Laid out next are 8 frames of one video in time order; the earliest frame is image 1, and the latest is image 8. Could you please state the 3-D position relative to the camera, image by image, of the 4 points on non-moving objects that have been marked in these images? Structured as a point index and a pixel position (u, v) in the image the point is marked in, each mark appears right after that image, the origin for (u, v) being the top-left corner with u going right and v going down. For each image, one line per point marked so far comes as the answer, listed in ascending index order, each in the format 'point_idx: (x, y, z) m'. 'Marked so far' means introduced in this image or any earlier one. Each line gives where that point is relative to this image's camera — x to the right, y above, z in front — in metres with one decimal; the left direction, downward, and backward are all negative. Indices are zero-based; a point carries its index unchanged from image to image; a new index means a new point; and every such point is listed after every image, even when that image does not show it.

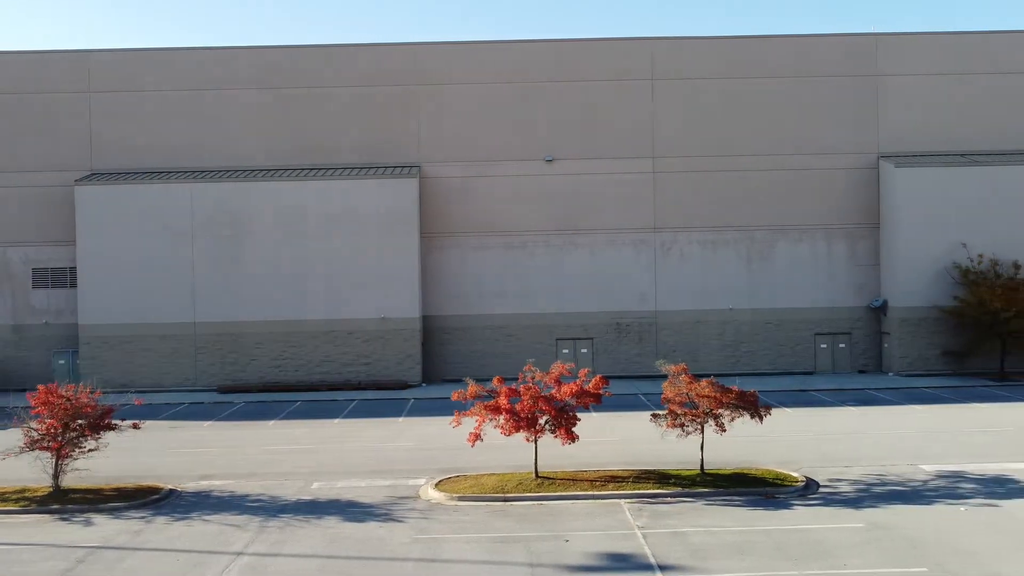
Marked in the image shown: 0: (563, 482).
0: (+1.1, -4.3, +18.2) m
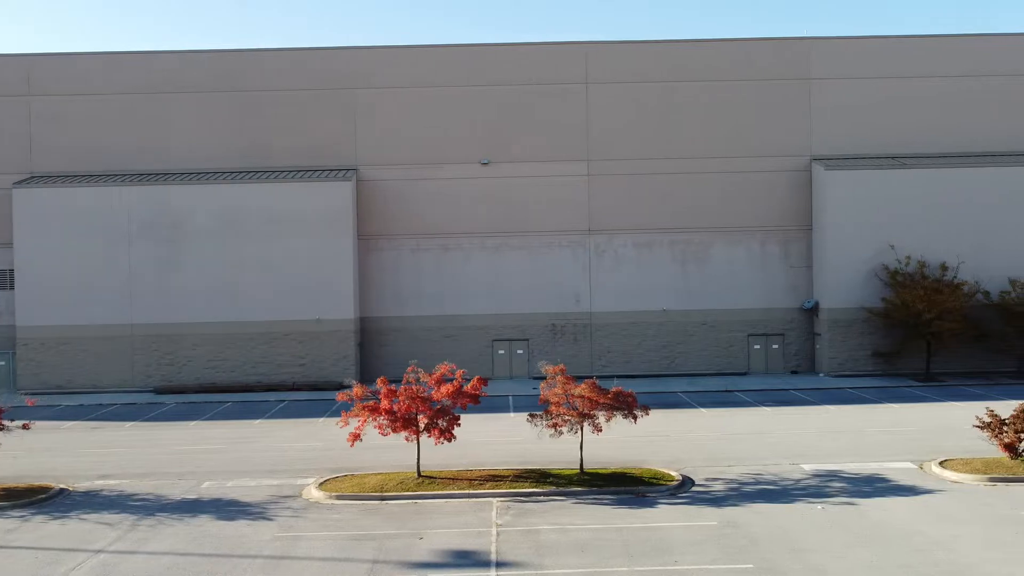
0: (-1.6, -4.4, +18.6) m
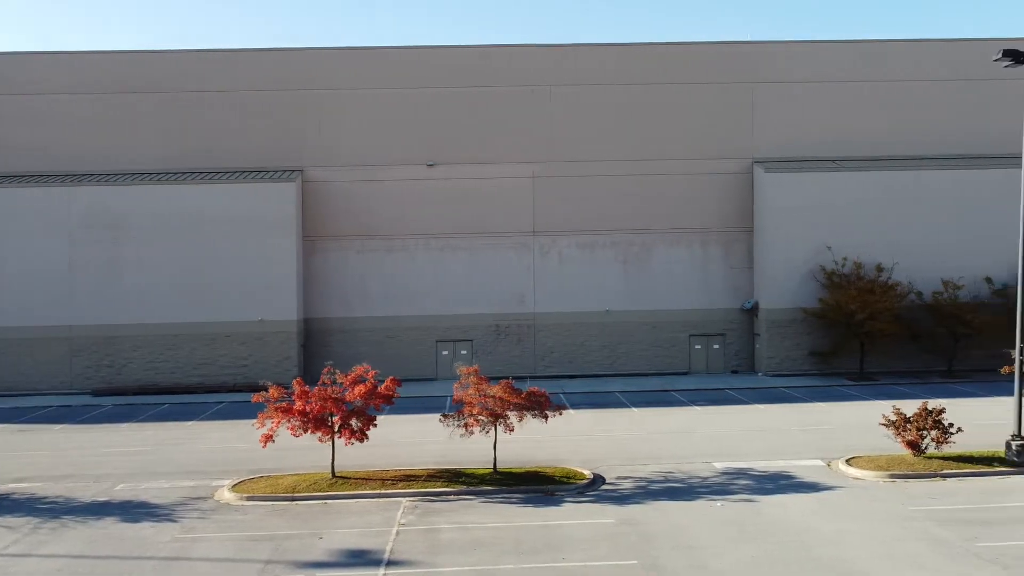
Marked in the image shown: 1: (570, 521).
0: (-3.6, -4.5, +18.7) m
1: (+1.1, -4.6, +15.9) m
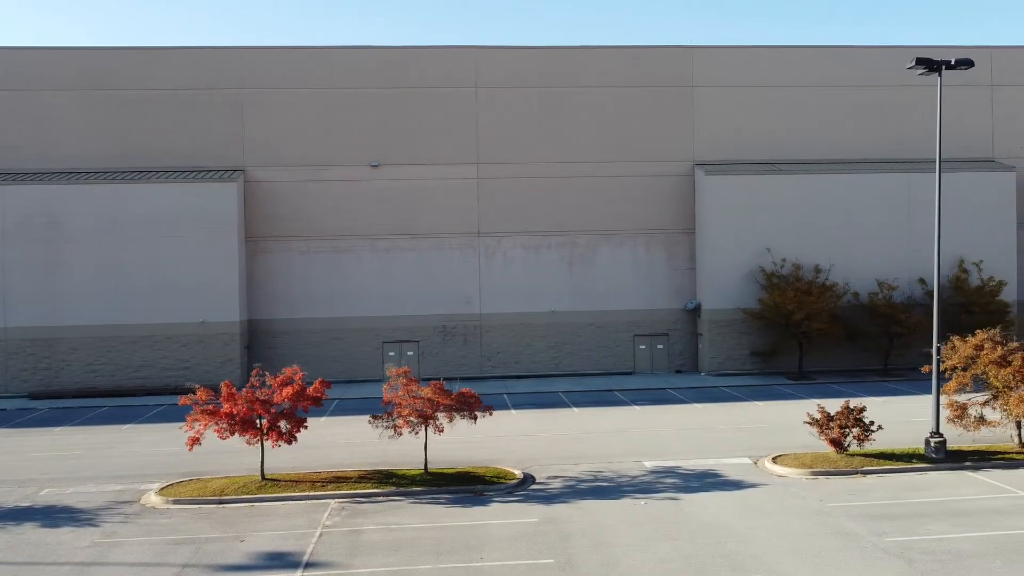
0: (-5.2, -4.5, +18.6) m
1: (-0.4, -4.6, +16.0) m
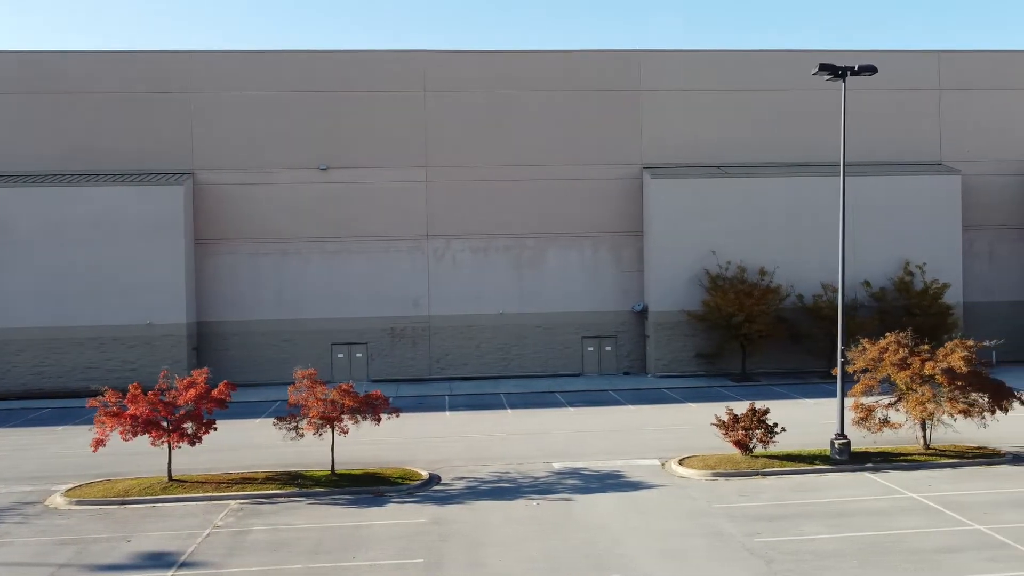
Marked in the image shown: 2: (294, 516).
0: (-7.4, -4.6, +18.9) m
1: (-2.6, -4.7, +16.3) m
2: (-4.5, -4.7, +16.7) m
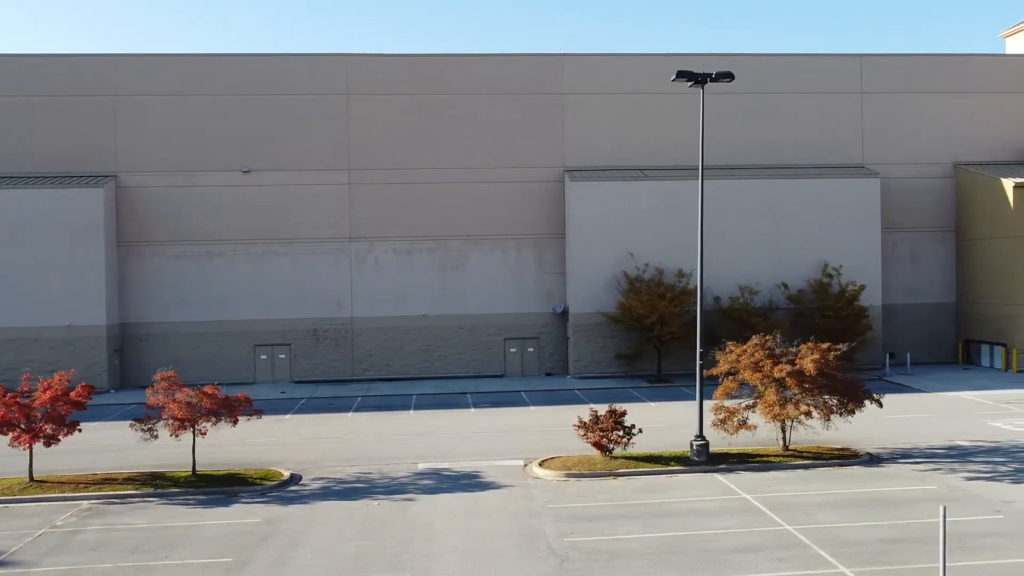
0: (-10.8, -4.7, +19.2) m
1: (-6.0, -4.8, +16.6) m
2: (-7.9, -4.8, +17.0) m
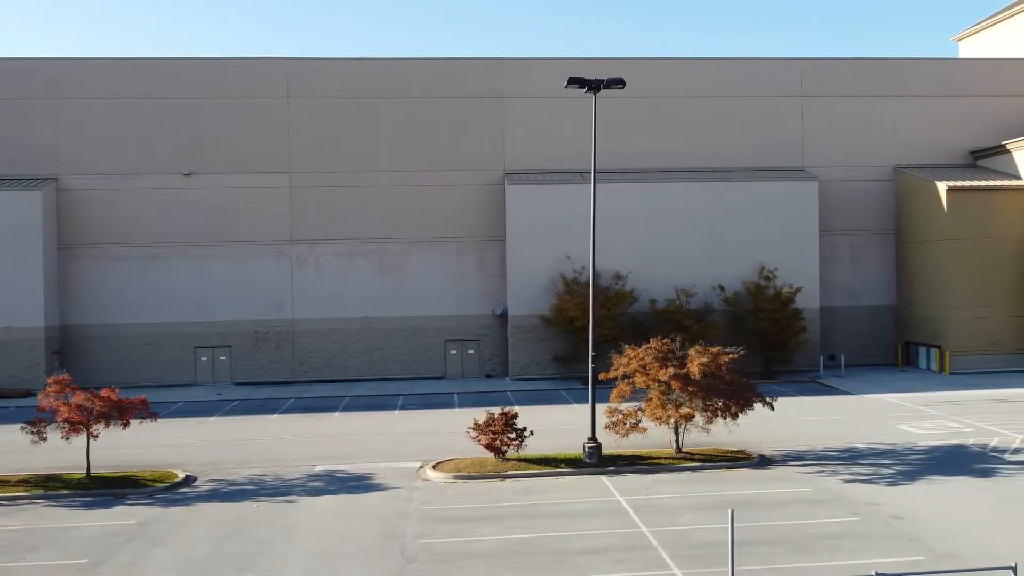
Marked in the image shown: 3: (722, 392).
0: (-13.5, -4.8, +19.4) m
1: (-8.7, -4.9, +16.8) m
2: (-10.5, -4.9, +17.3) m
3: (+5.1, -2.5, +19.7) m
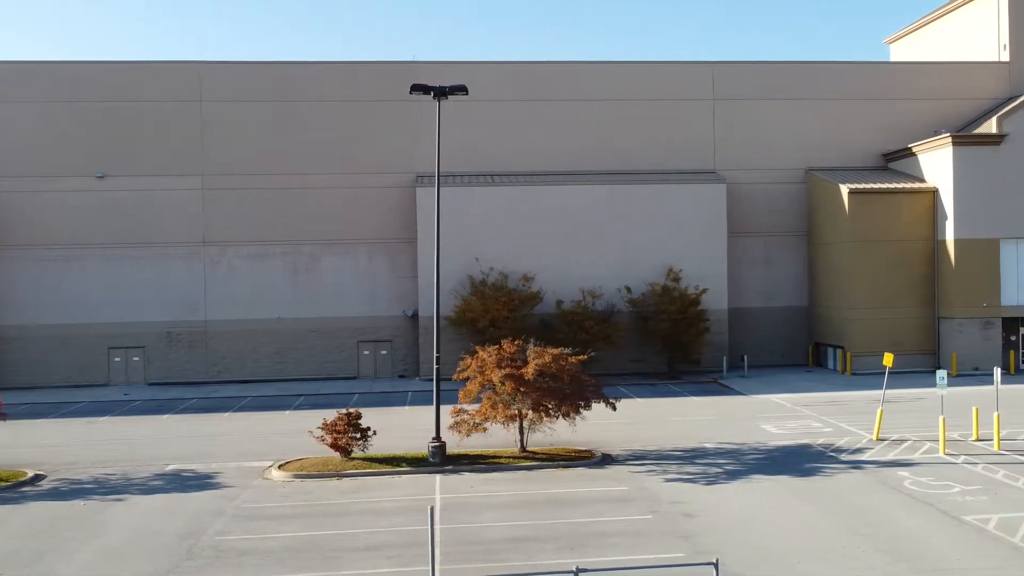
0: (-17.4, -4.8, +19.8) m
1: (-12.6, -4.9, +17.2) m
2: (-14.5, -4.9, +17.7) m
3: (+1.1, -2.6, +20.1) m
